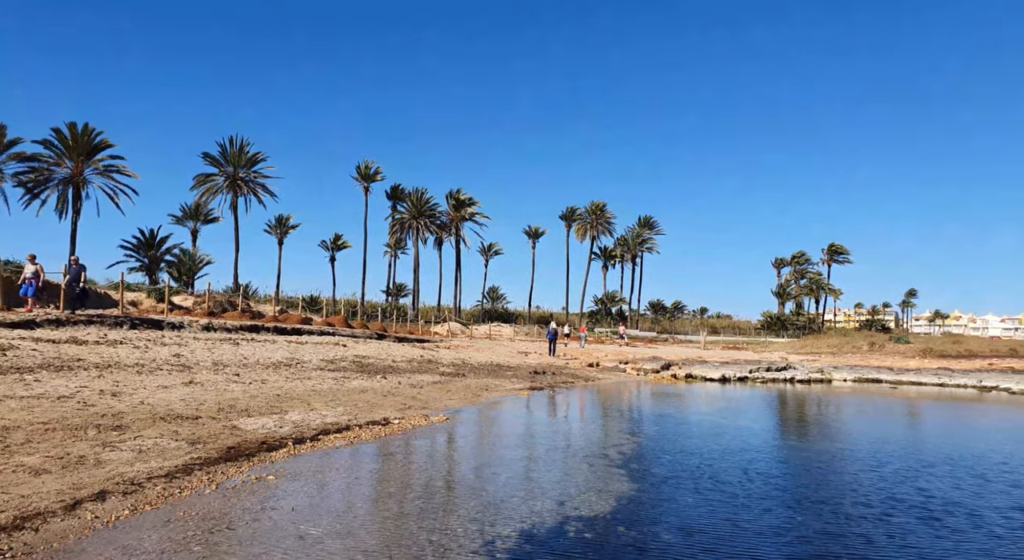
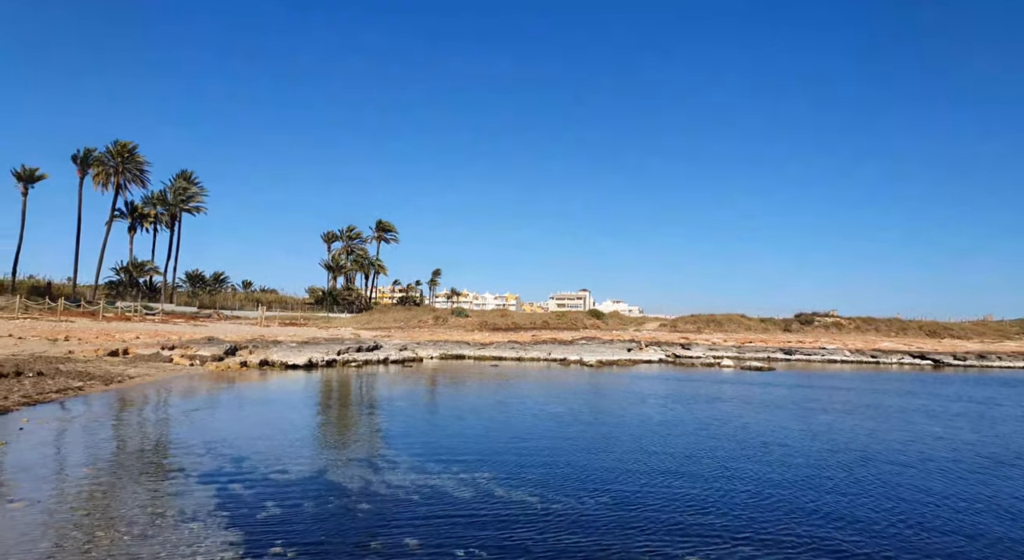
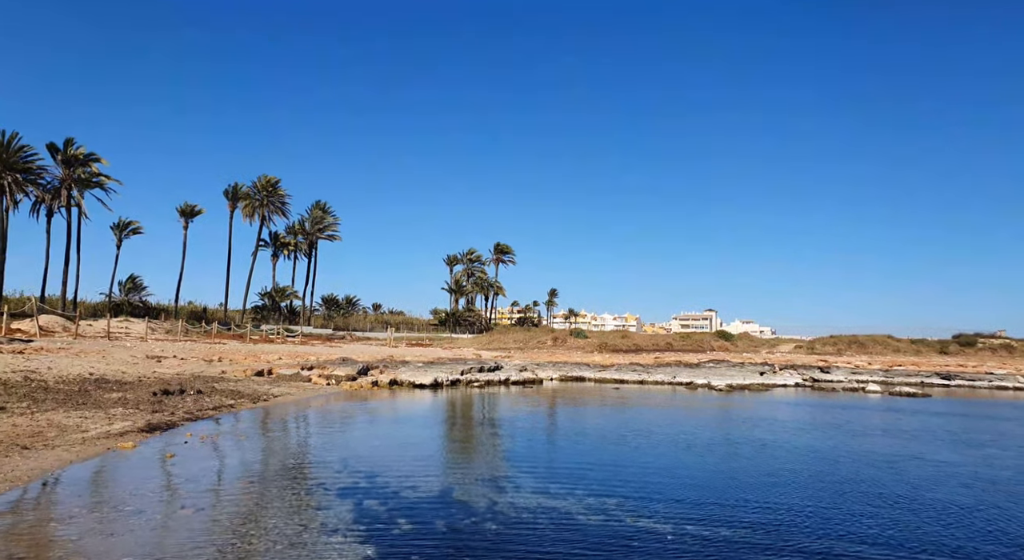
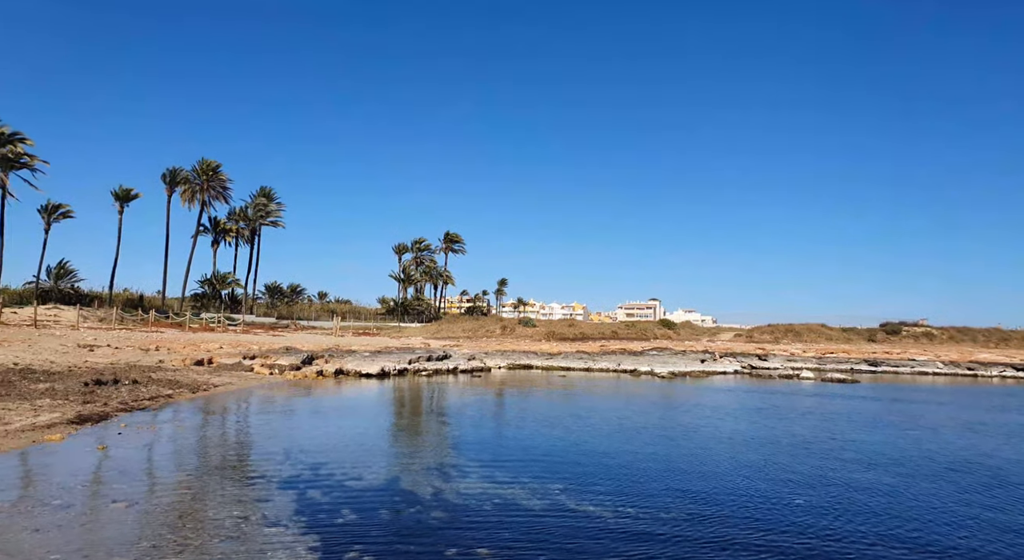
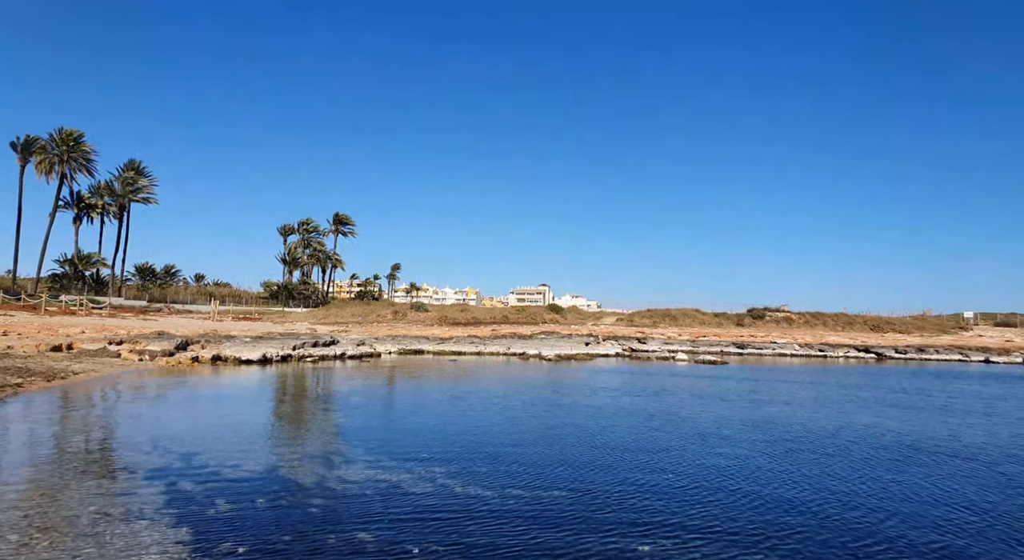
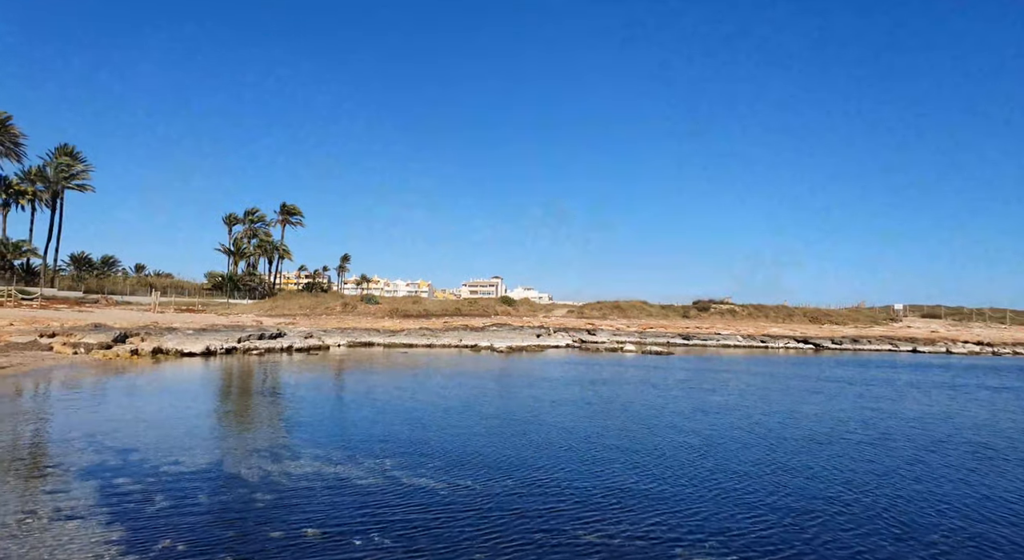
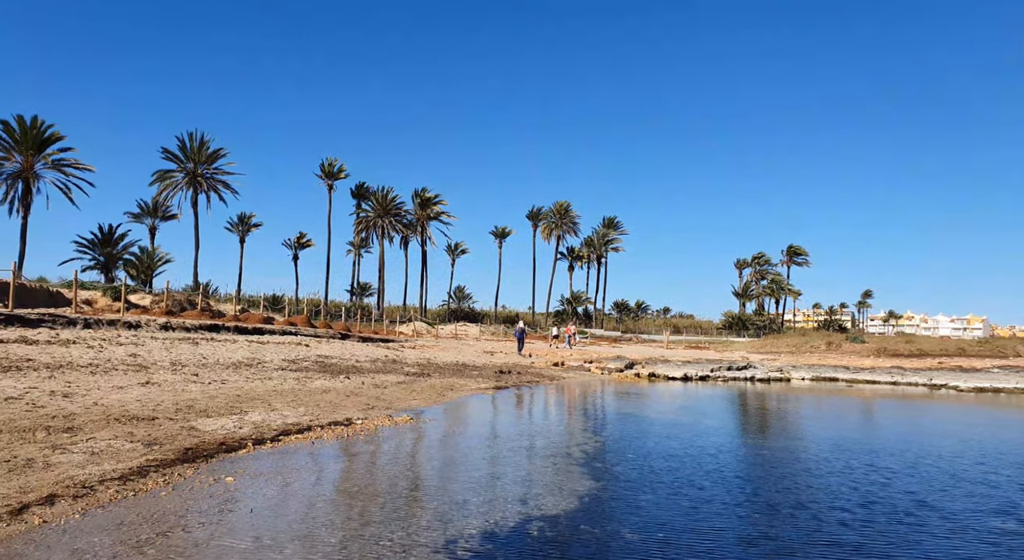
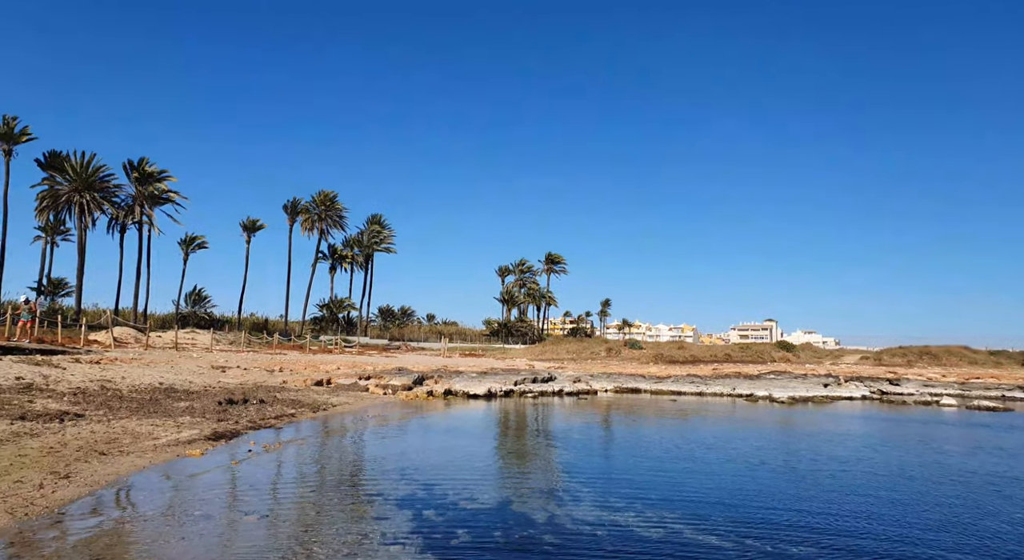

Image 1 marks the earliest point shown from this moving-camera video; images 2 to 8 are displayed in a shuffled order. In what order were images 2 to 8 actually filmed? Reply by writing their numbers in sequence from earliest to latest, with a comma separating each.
7, 6, 5, 2, 4, 3, 8
